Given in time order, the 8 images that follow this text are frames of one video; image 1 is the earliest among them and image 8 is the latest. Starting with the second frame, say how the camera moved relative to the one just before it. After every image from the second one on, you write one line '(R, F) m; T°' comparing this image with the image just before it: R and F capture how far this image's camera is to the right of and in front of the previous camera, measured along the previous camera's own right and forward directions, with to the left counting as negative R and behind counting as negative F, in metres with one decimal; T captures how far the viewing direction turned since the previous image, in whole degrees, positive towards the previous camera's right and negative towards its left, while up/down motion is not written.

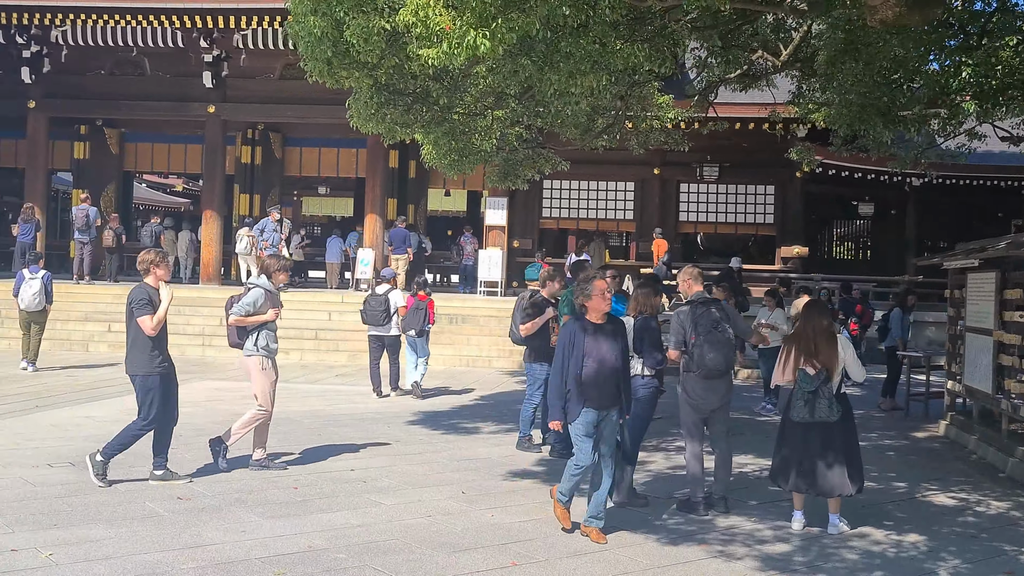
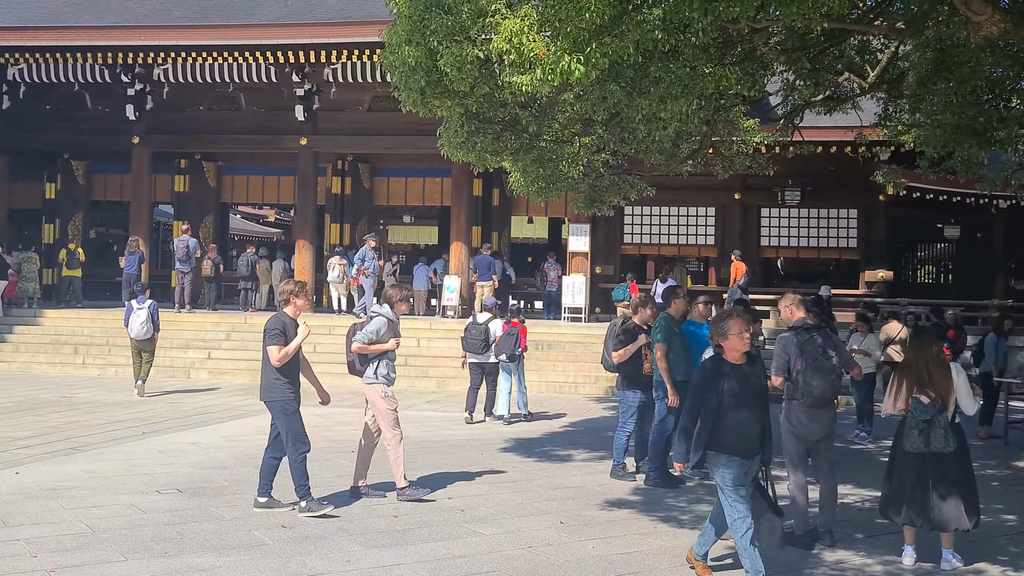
(-0.1, 0.0) m; -5°
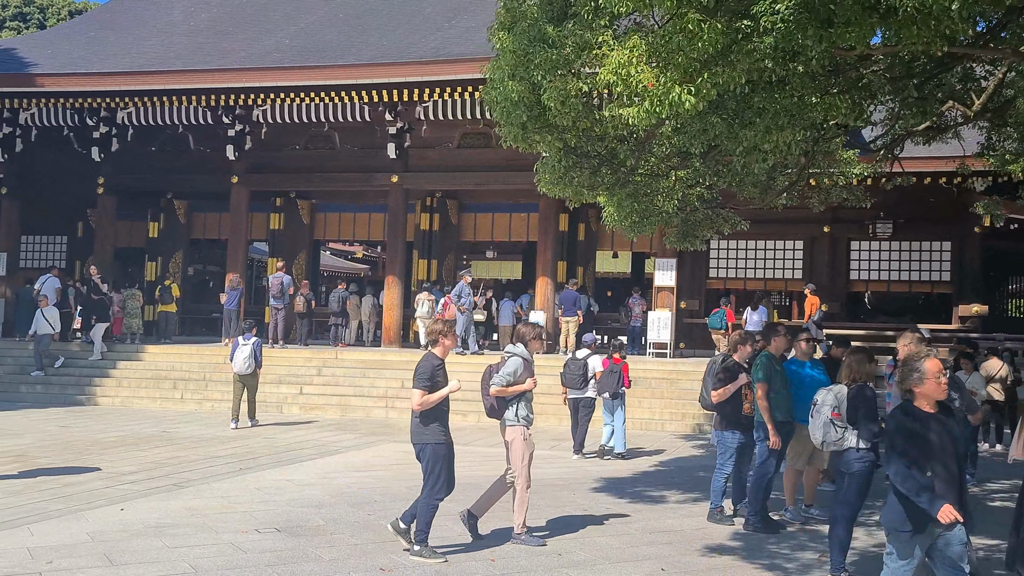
(-0.1, +0.1) m; -5°
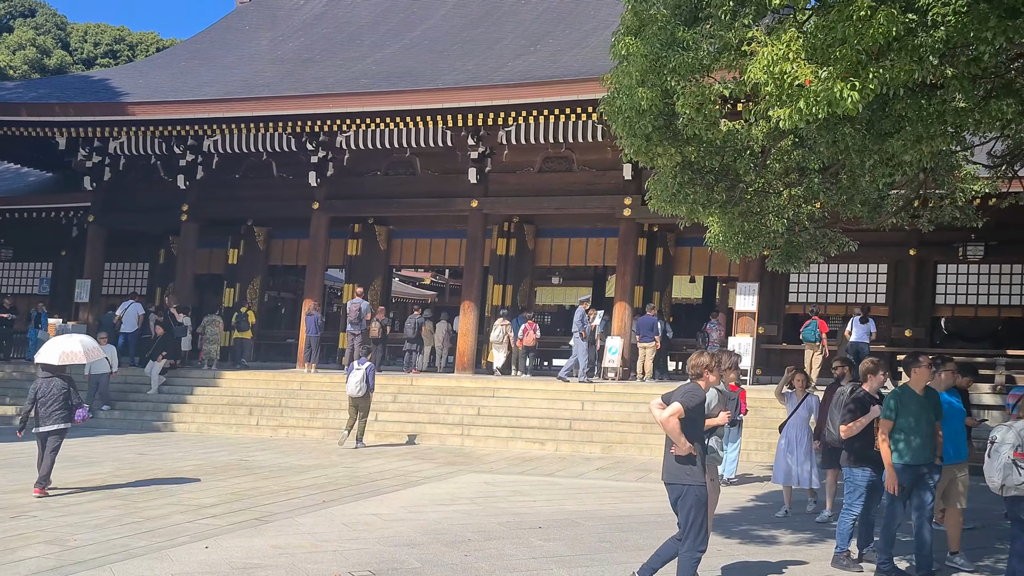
(-0.3, +0.5) m; -4°
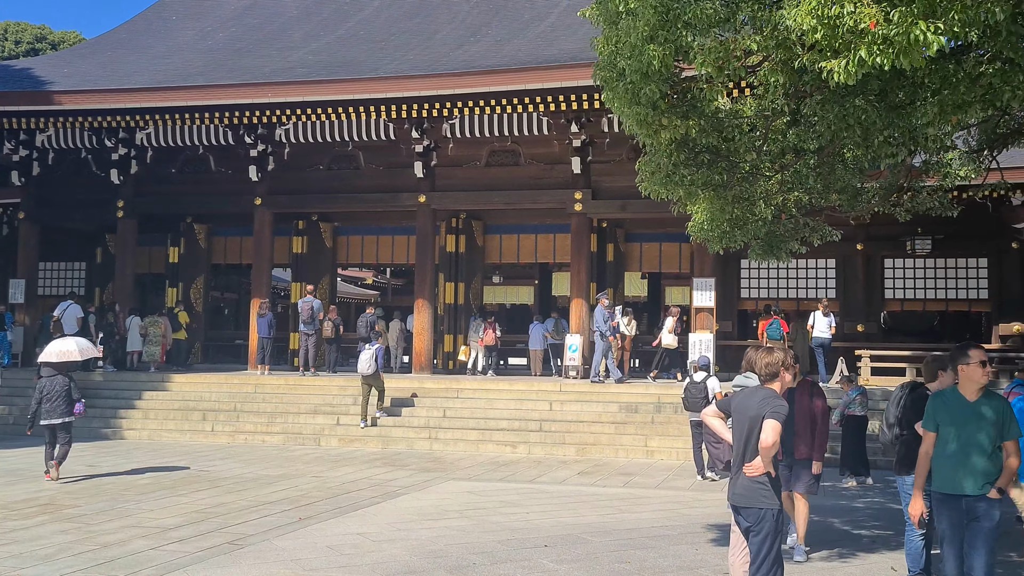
(-0.5, +0.5) m; +4°
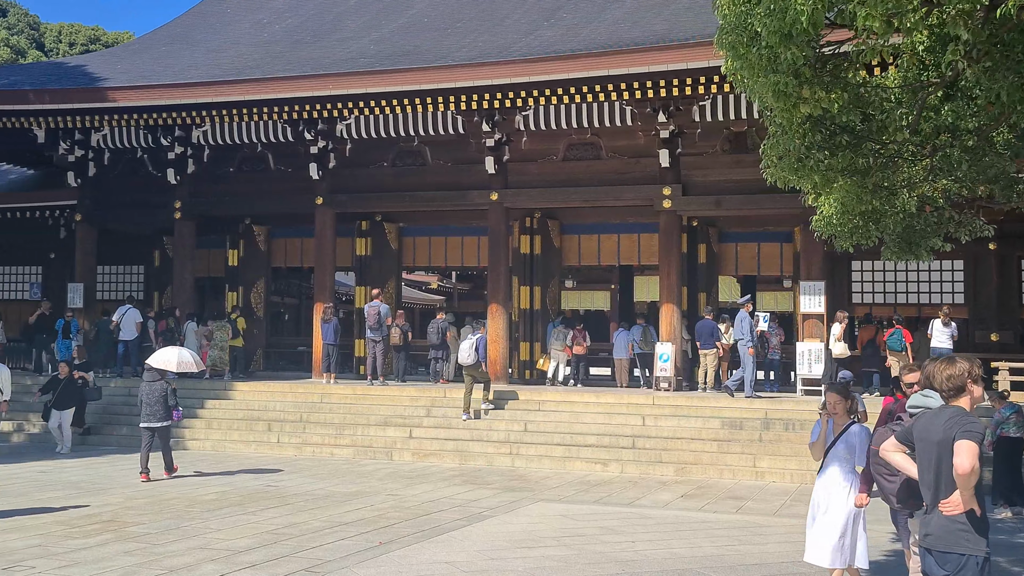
(-0.3, +1.1) m; -4°
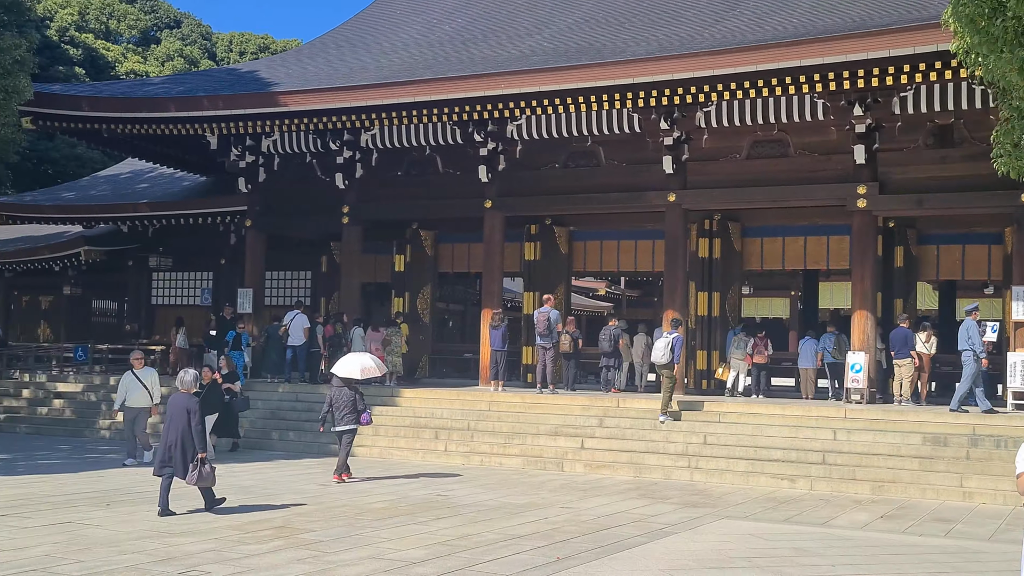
(-0.1, +0.4) m; -10°
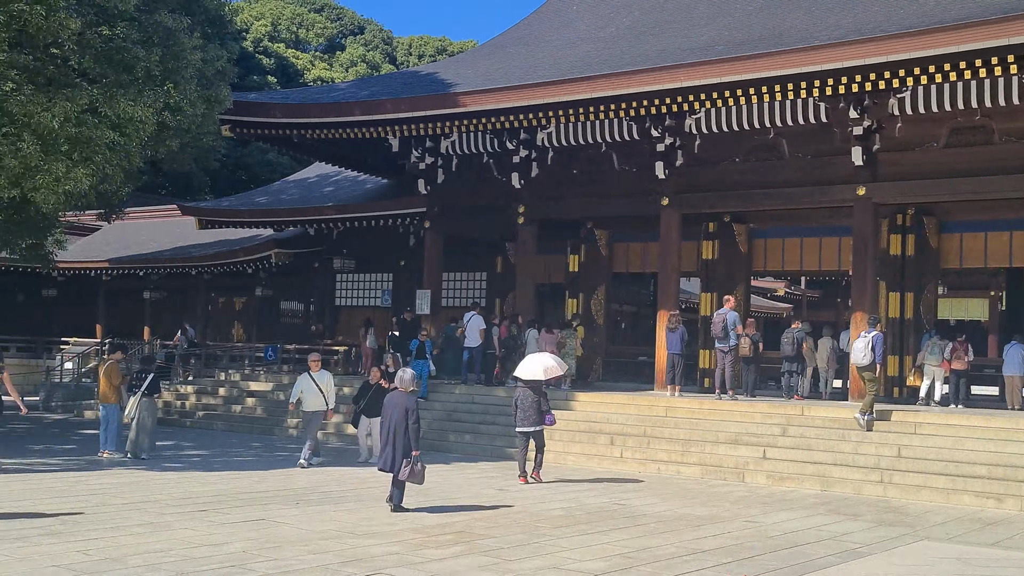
(-0.2, +0.2) m; -10°
